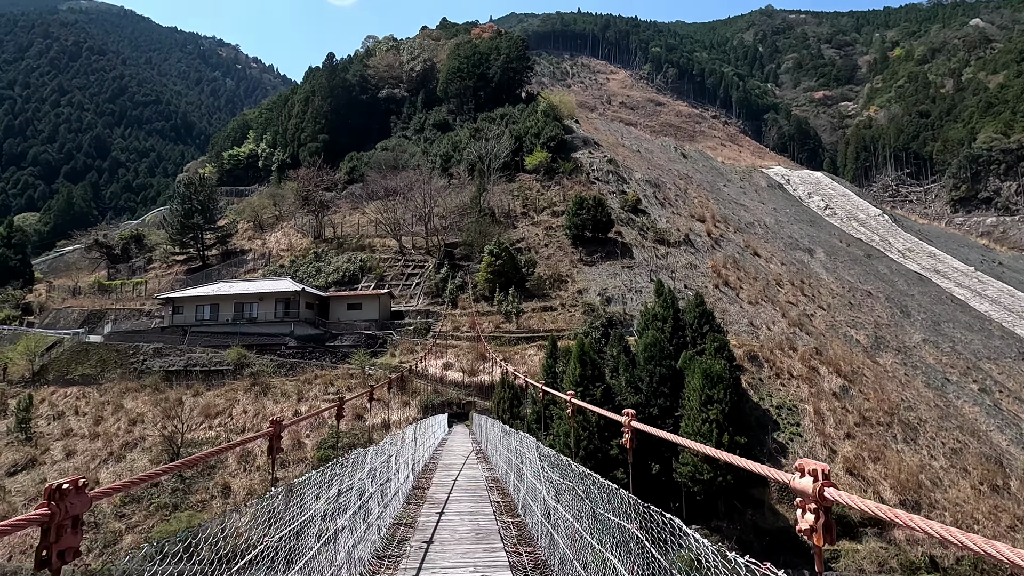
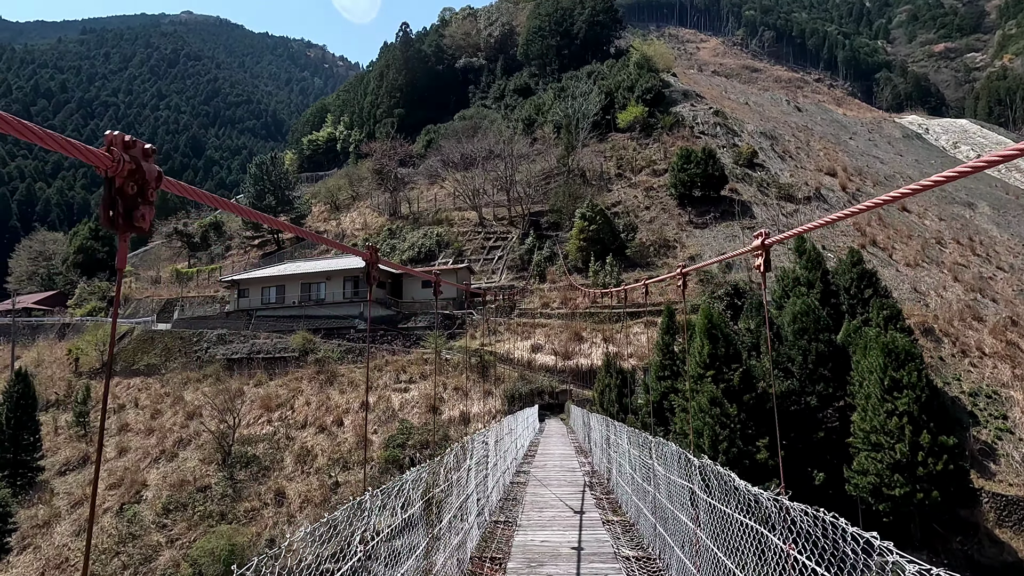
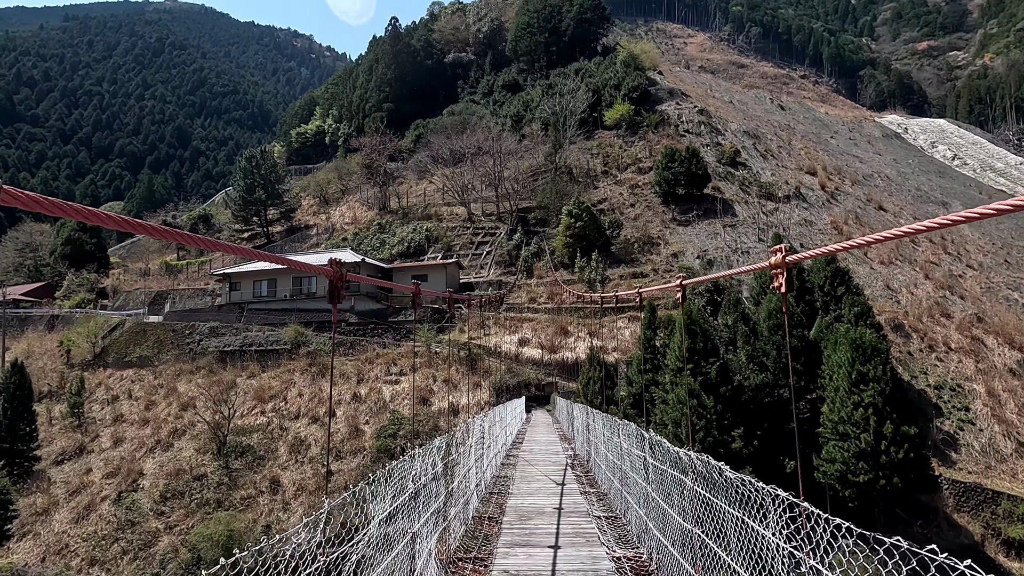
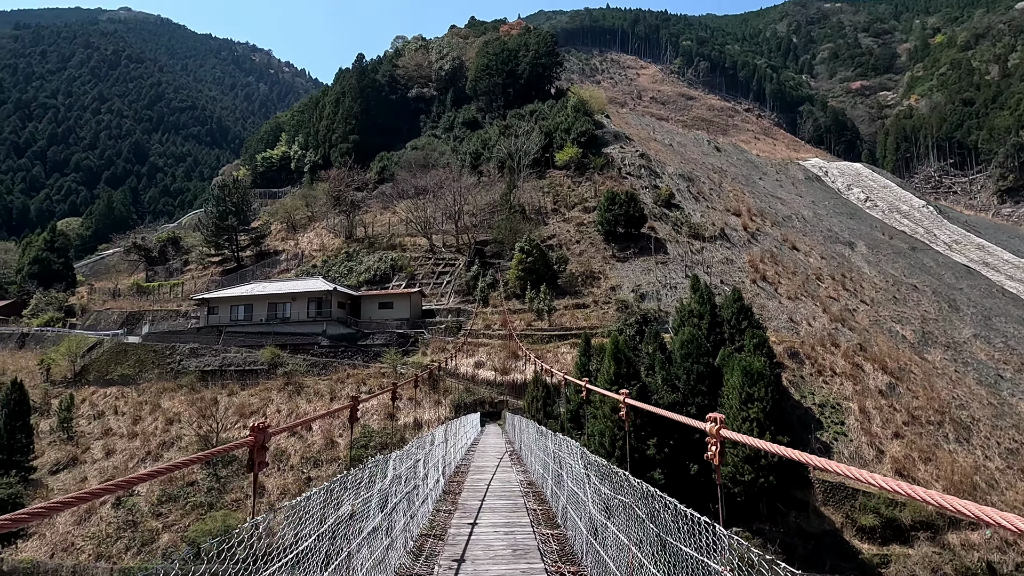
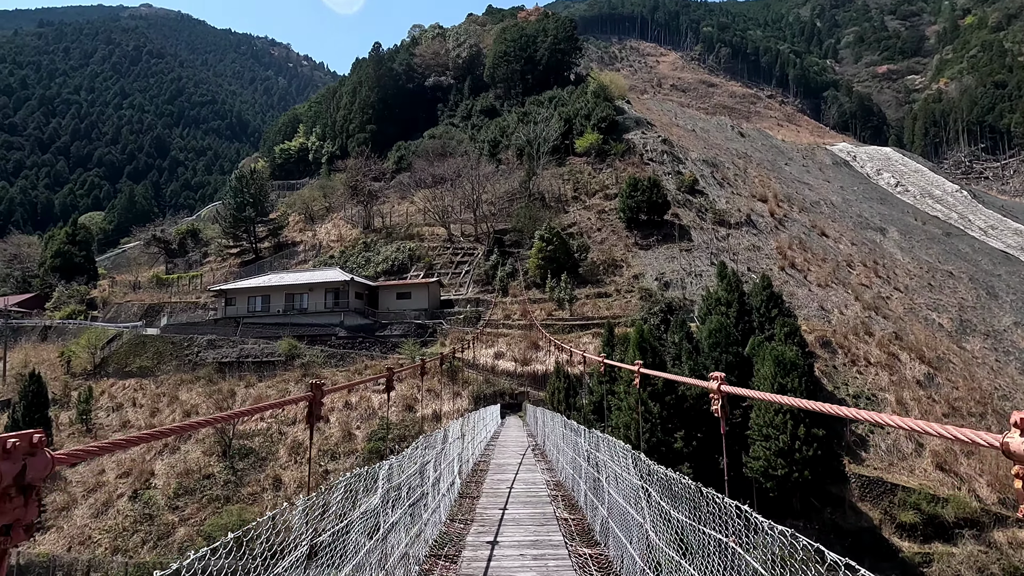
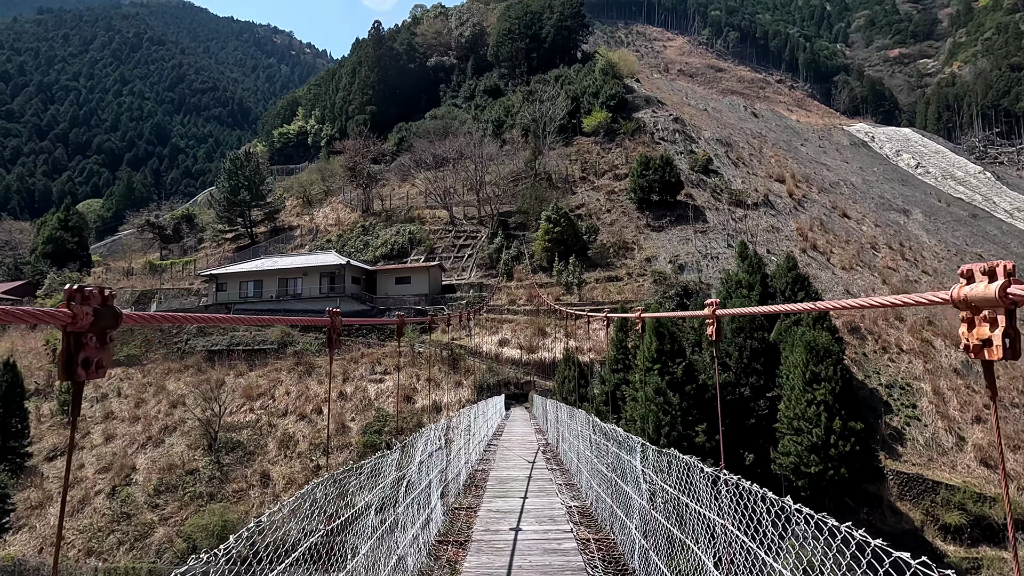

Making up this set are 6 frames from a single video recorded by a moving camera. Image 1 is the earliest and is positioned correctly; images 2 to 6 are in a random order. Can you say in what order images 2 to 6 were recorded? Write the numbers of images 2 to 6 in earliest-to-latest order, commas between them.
4, 5, 6, 3, 2
